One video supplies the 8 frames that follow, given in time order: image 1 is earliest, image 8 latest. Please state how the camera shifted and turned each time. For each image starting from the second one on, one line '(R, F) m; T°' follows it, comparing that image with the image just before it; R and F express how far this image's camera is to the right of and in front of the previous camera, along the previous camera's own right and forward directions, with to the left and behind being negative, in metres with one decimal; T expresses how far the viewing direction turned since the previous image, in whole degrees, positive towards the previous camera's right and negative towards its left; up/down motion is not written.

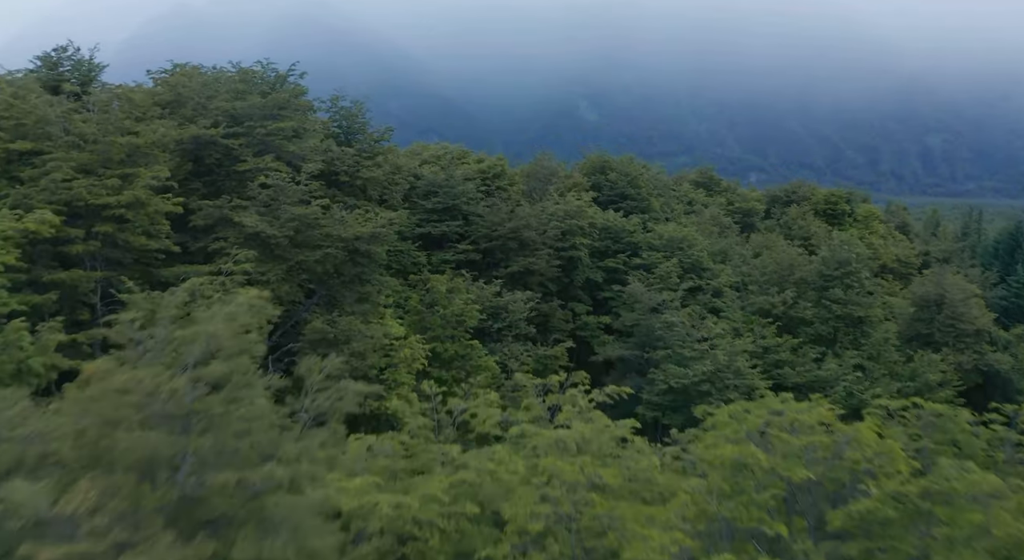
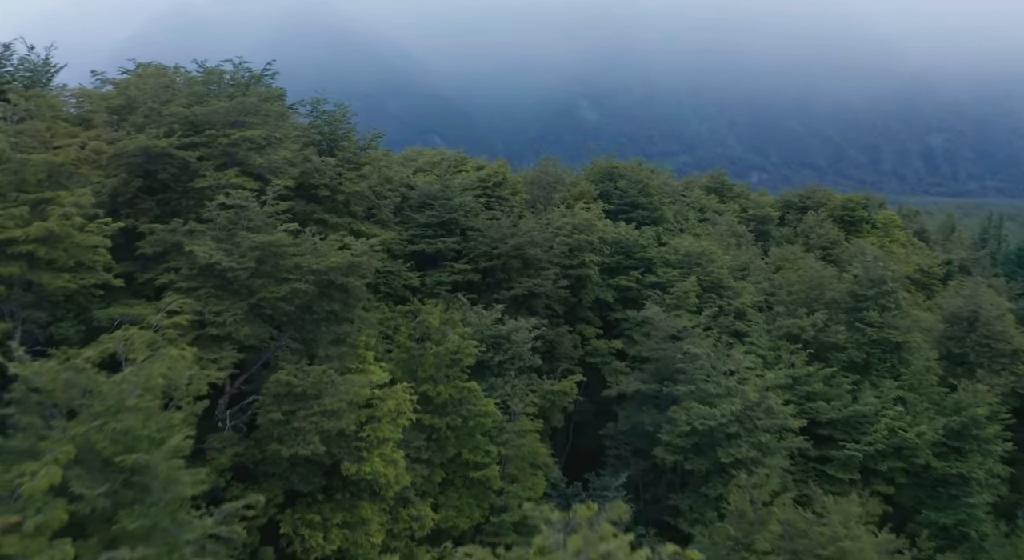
(-0.1, +3.0) m; 0°
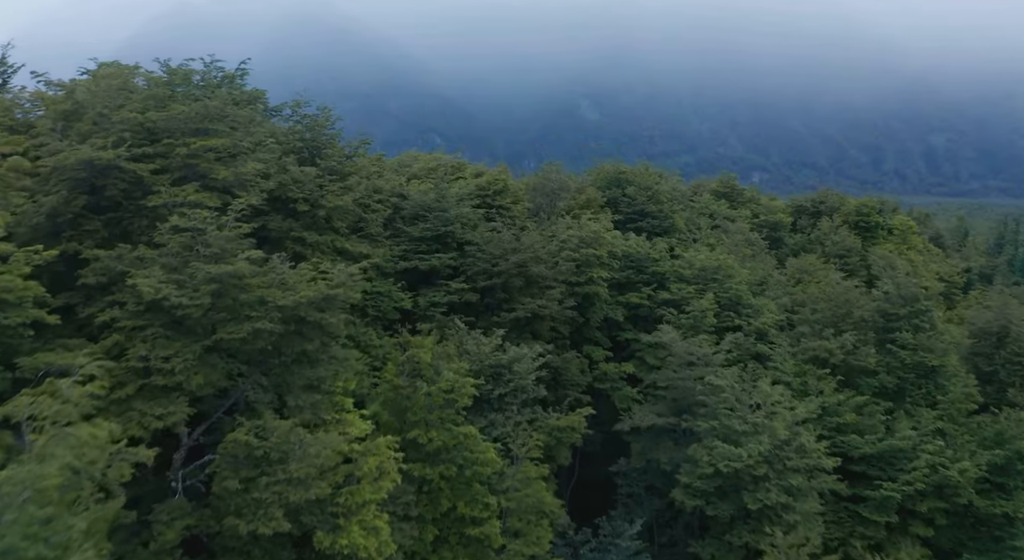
(0.0, +2.4) m; 0°
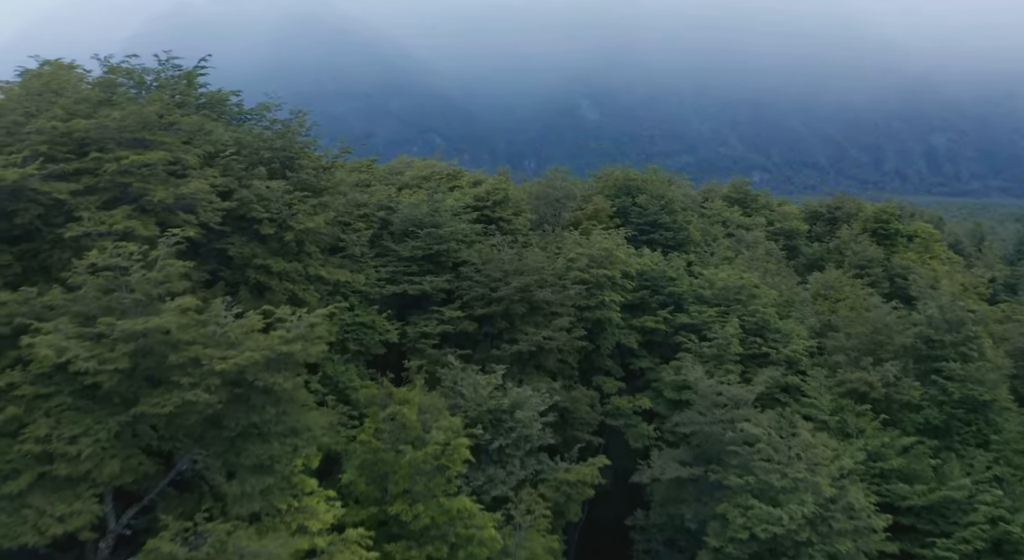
(0.0, +2.9) m; 0°
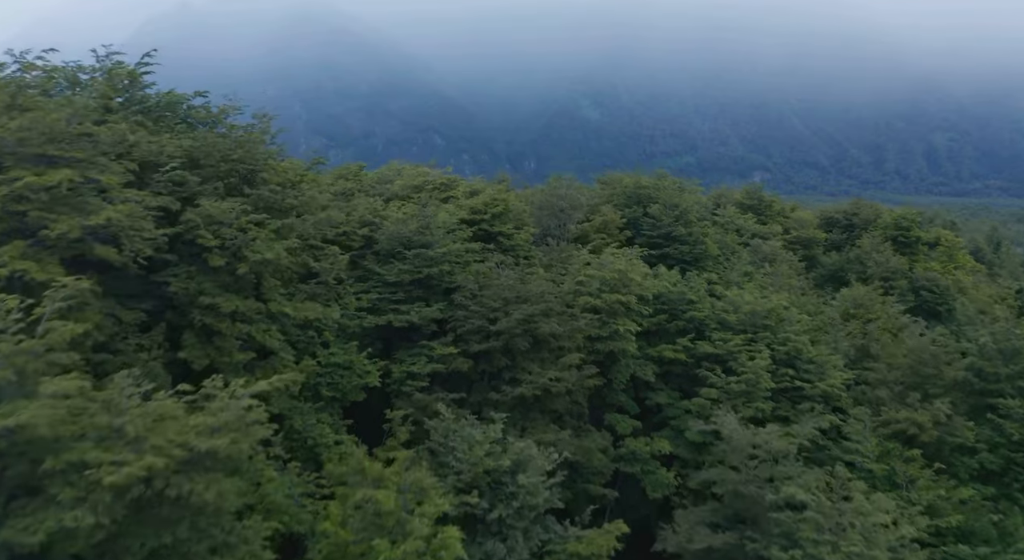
(0.0, +2.9) m; 0°
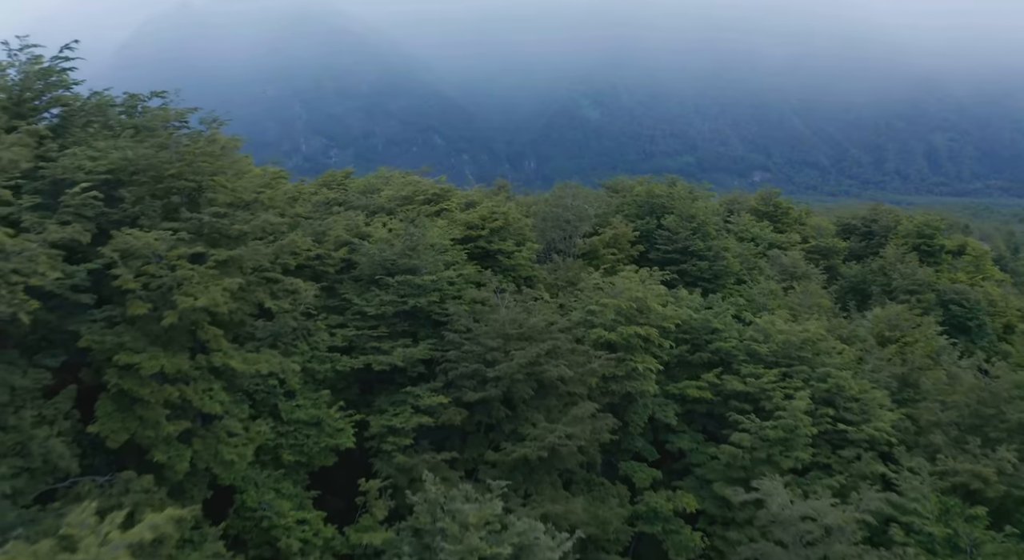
(0.0, +2.9) m; 0°
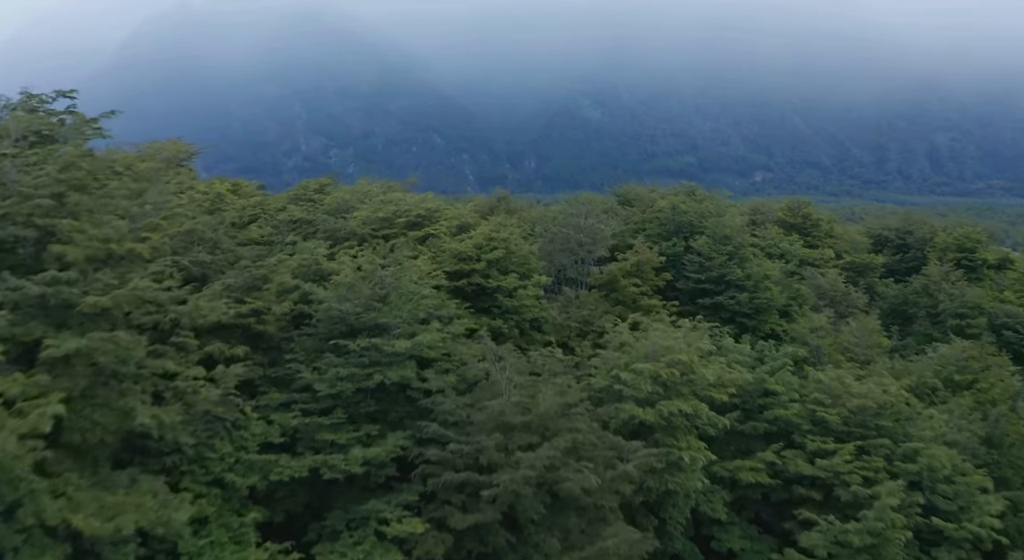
(0.0, +4.5) m; 0°
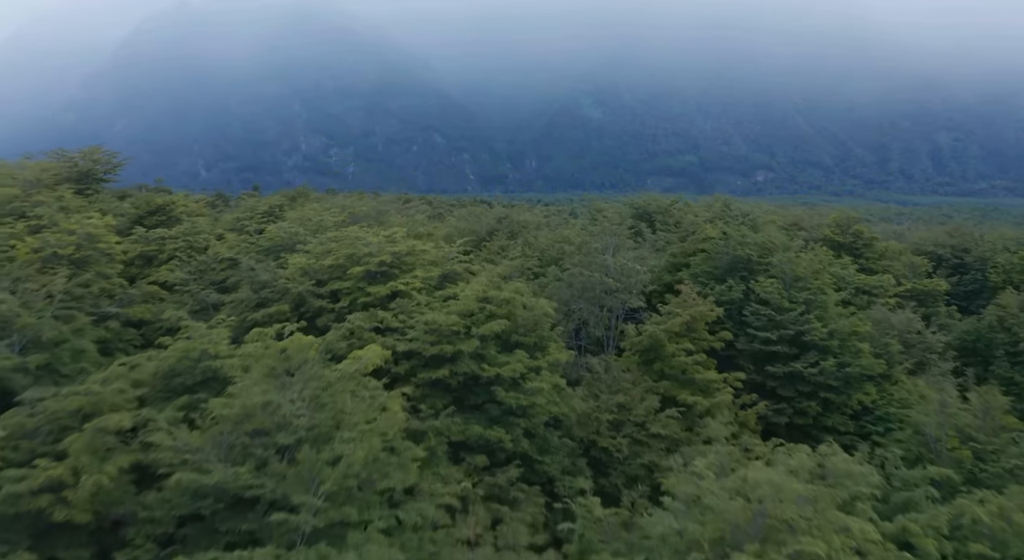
(-0.1, +6.0) m; 0°
